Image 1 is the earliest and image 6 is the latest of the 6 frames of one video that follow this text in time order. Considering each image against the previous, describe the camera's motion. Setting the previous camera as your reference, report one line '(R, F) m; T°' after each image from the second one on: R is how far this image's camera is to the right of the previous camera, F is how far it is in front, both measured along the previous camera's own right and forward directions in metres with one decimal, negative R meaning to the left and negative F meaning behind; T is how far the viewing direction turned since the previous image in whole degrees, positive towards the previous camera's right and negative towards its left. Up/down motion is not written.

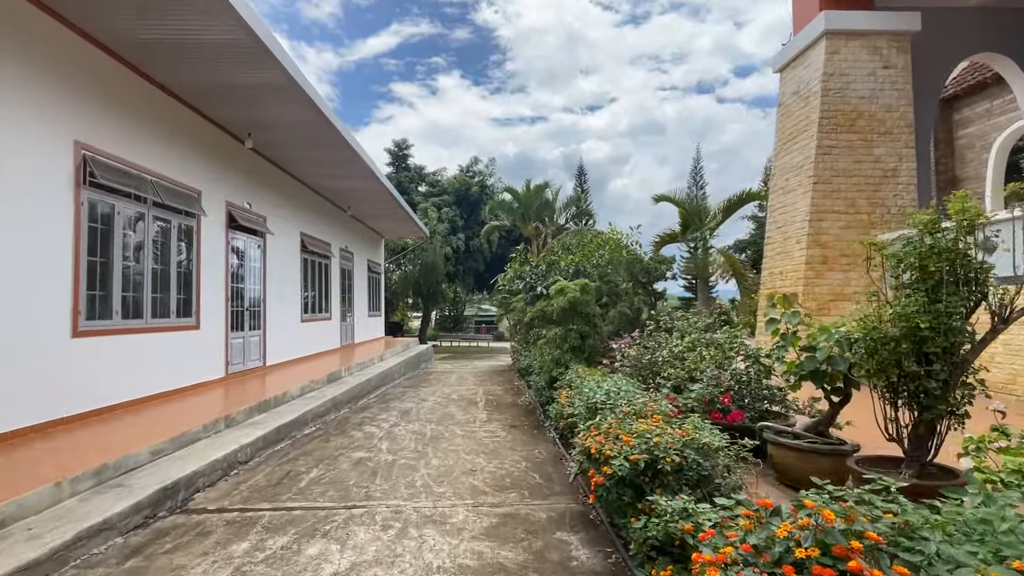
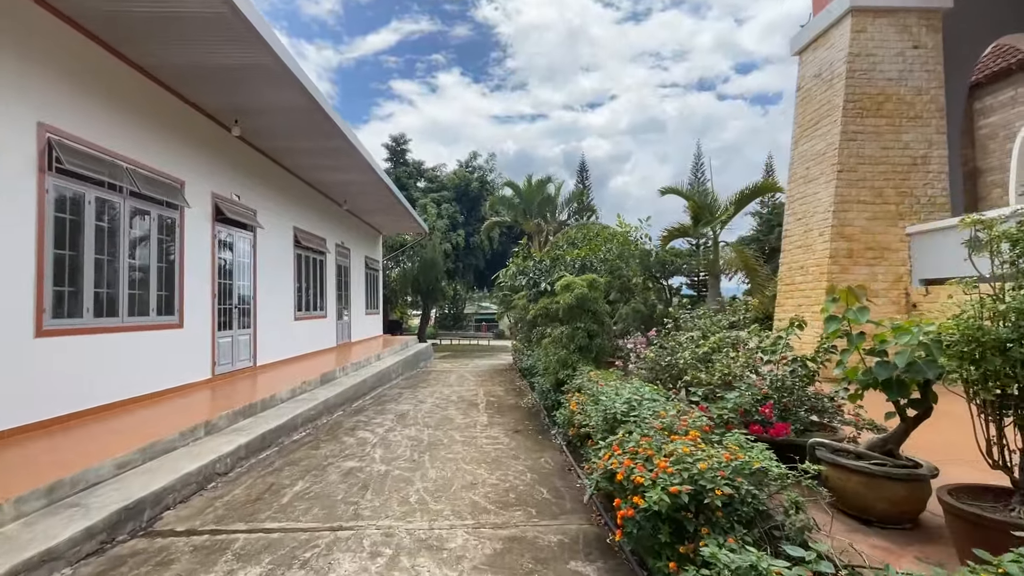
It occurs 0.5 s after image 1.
(0.0, +0.4) m; 0°
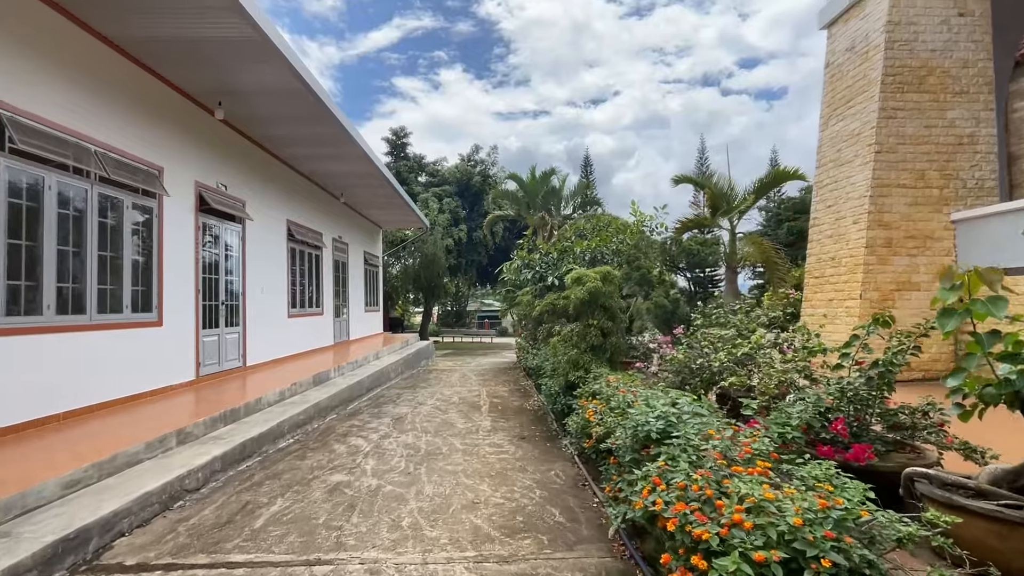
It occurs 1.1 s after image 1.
(0.0, +0.5) m; 0°
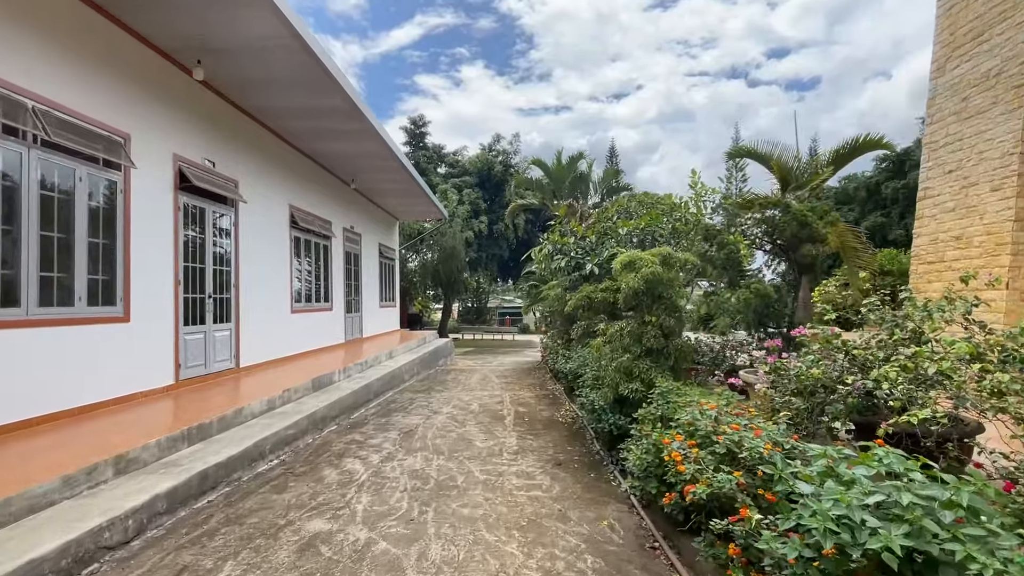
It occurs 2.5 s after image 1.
(-0.1, +1.0) m; -2°
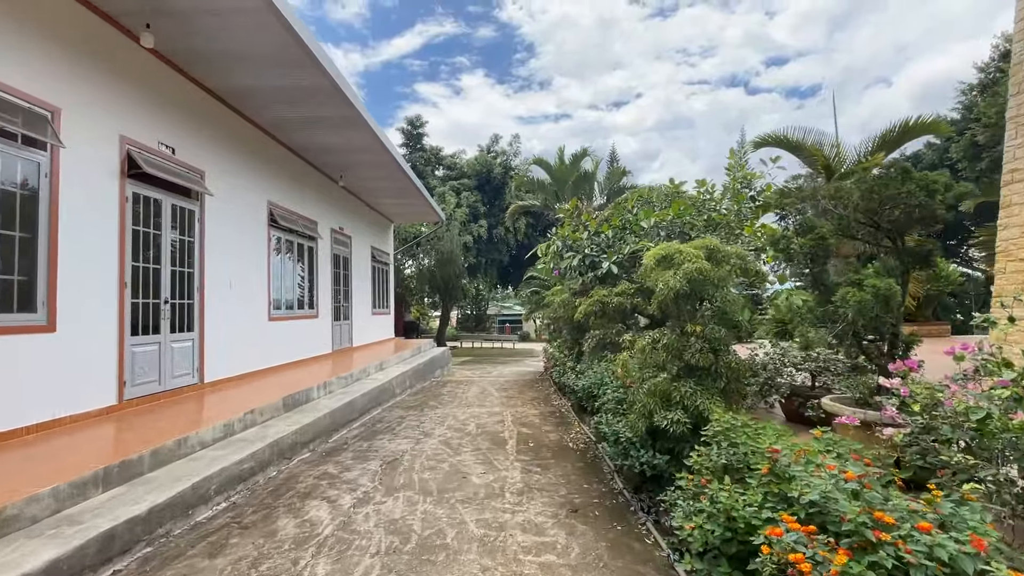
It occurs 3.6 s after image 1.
(0.0, +0.8) m; 0°
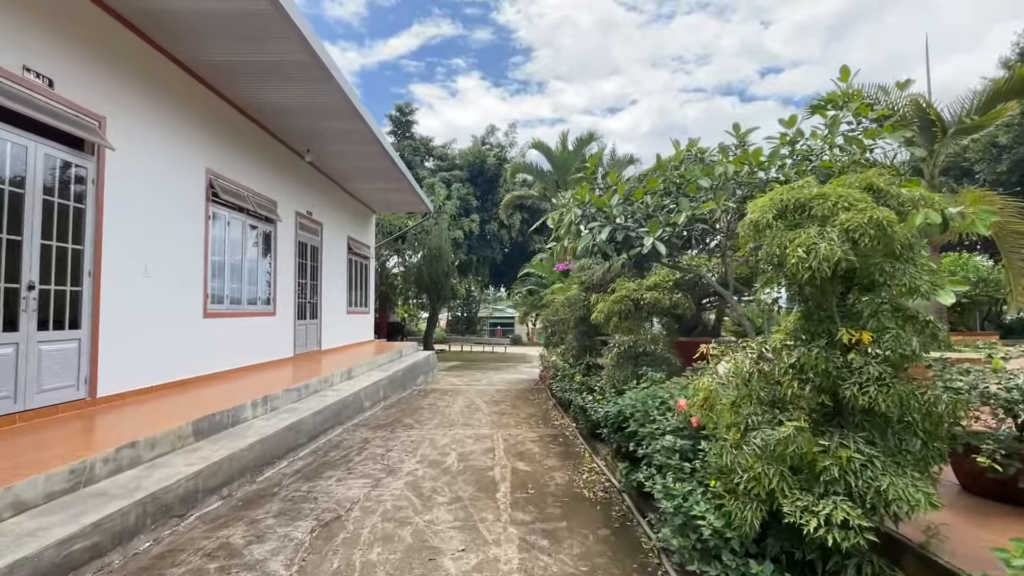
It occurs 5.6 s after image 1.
(0.0, +1.4) m; +1°
